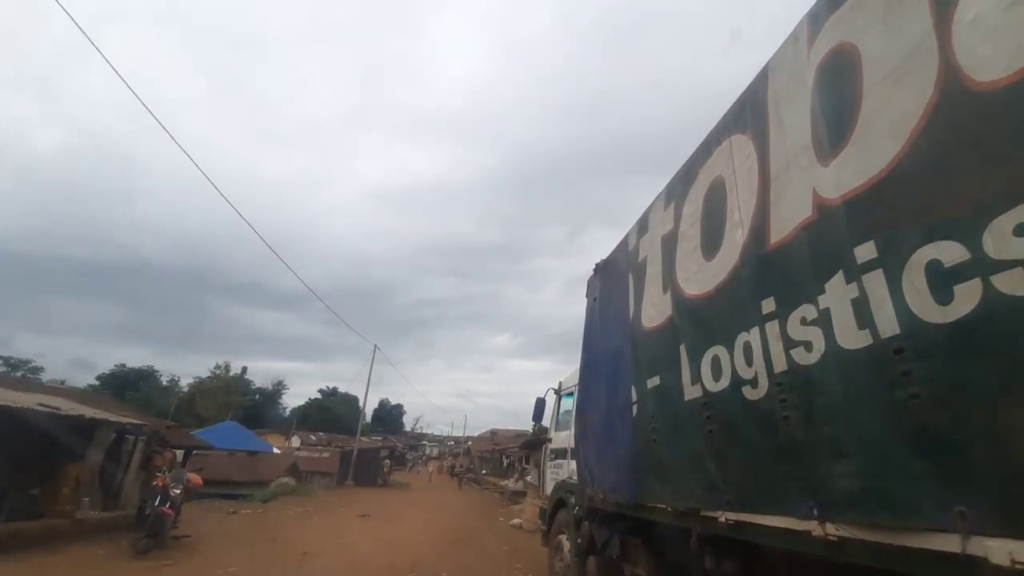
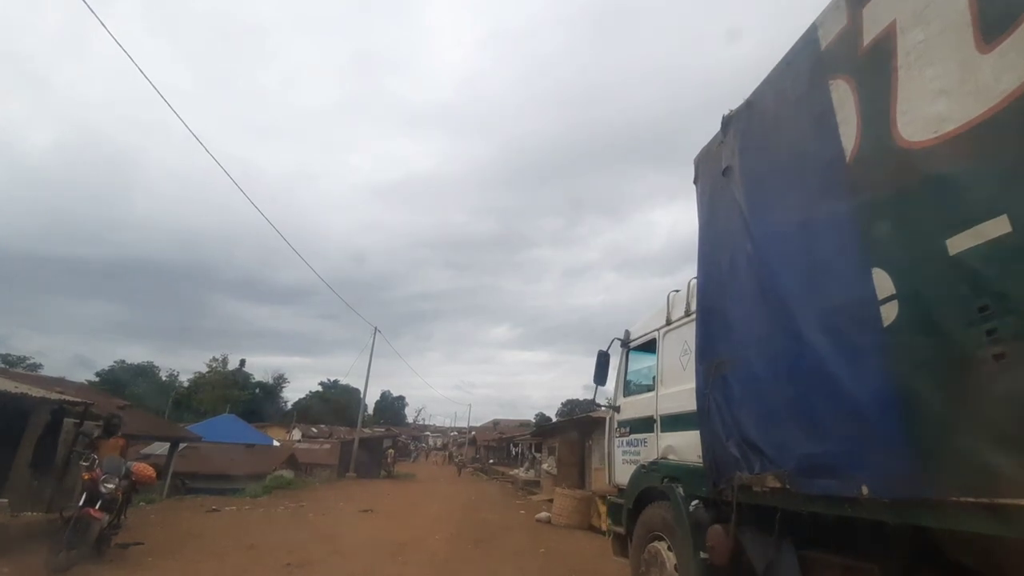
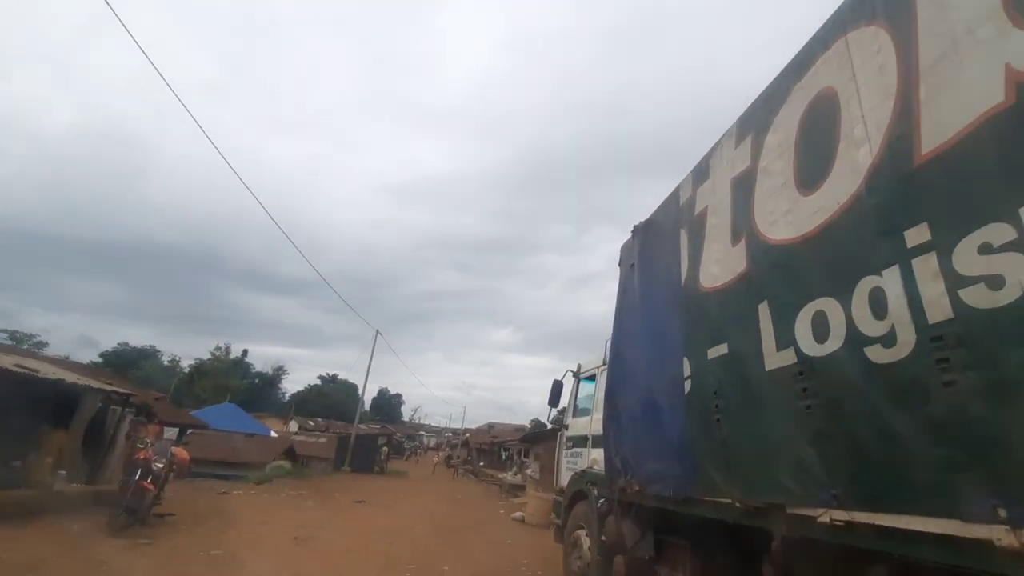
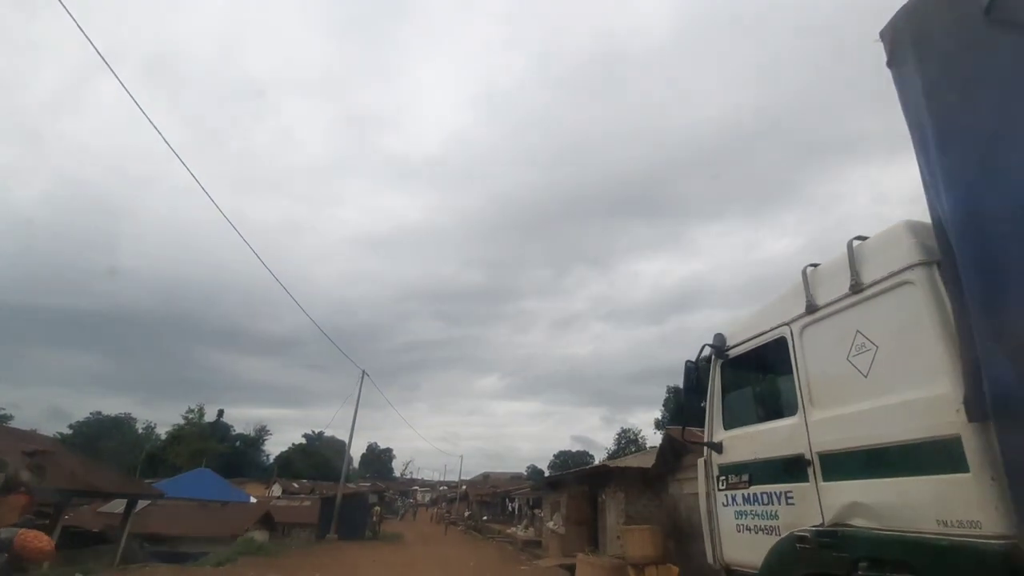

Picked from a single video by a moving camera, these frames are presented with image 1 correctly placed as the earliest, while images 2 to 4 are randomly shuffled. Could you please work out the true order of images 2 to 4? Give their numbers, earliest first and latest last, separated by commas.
3, 2, 4
